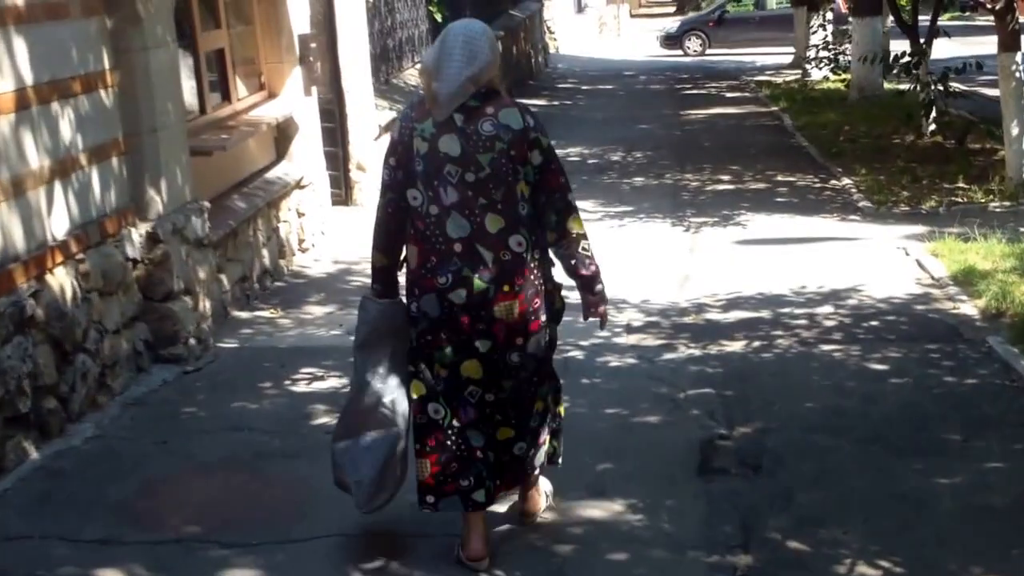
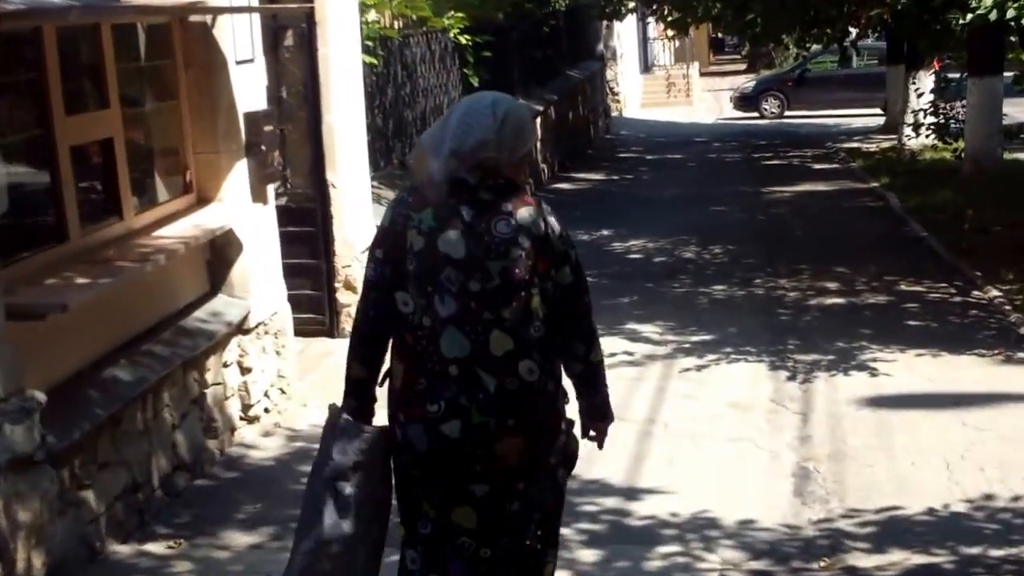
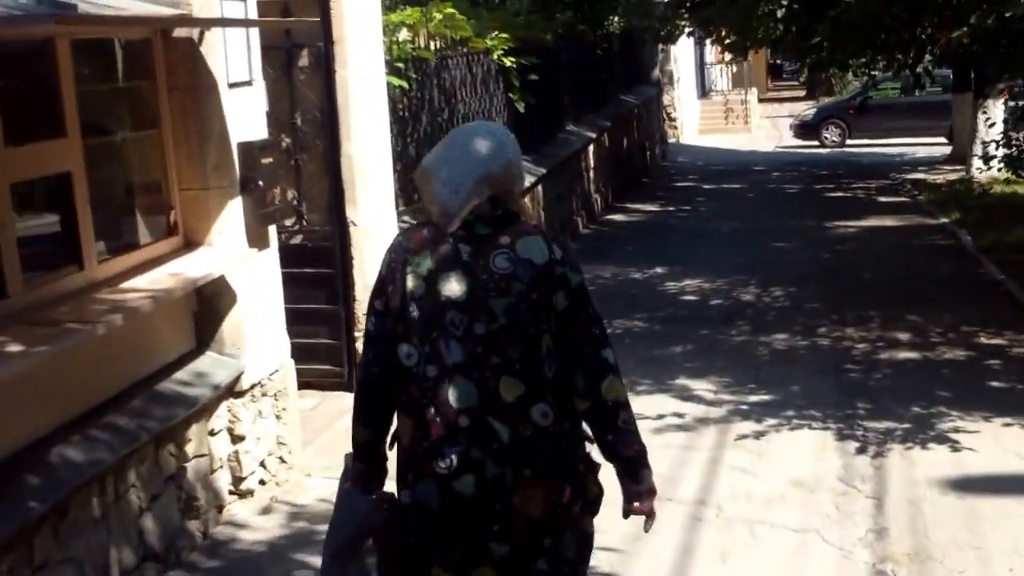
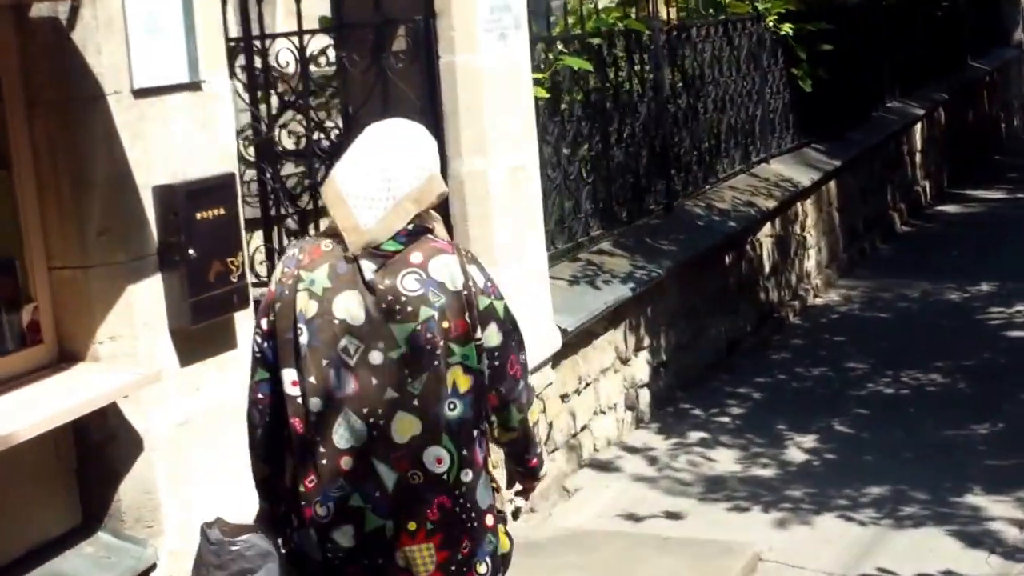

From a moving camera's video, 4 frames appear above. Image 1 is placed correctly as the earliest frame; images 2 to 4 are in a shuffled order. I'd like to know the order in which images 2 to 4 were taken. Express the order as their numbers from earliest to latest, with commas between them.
2, 3, 4
